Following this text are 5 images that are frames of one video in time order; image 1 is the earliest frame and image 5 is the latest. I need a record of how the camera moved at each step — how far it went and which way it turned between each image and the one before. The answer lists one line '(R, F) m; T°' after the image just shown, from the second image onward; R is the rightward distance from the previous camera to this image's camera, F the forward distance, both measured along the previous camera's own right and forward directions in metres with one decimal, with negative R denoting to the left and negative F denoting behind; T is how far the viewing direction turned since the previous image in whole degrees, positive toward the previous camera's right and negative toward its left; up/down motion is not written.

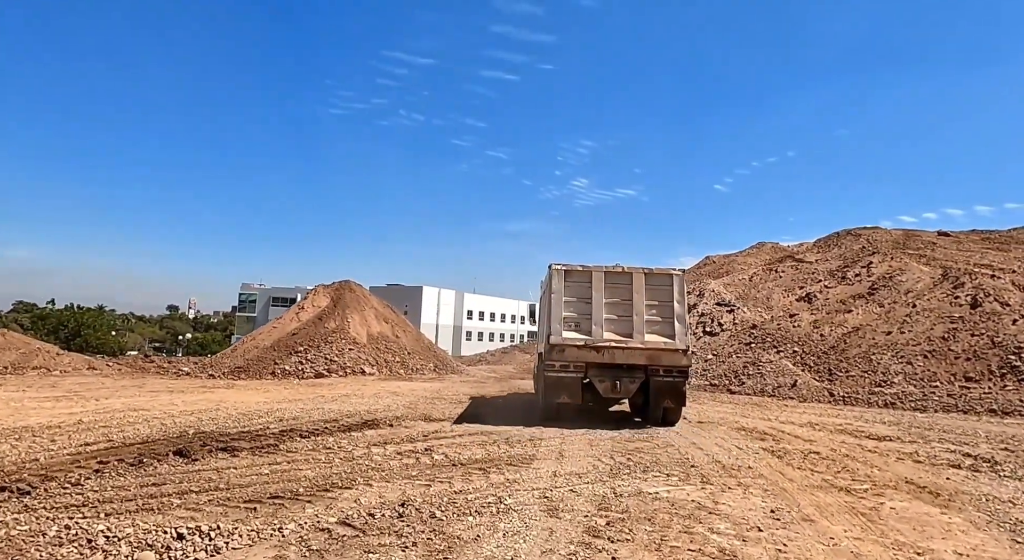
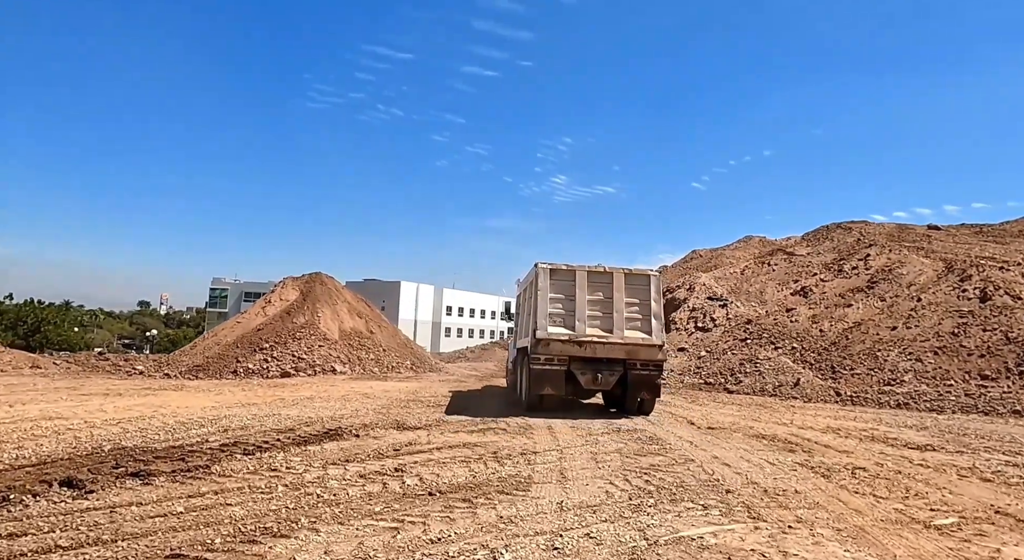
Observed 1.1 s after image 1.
(-0.1, +1.6) m; +2°
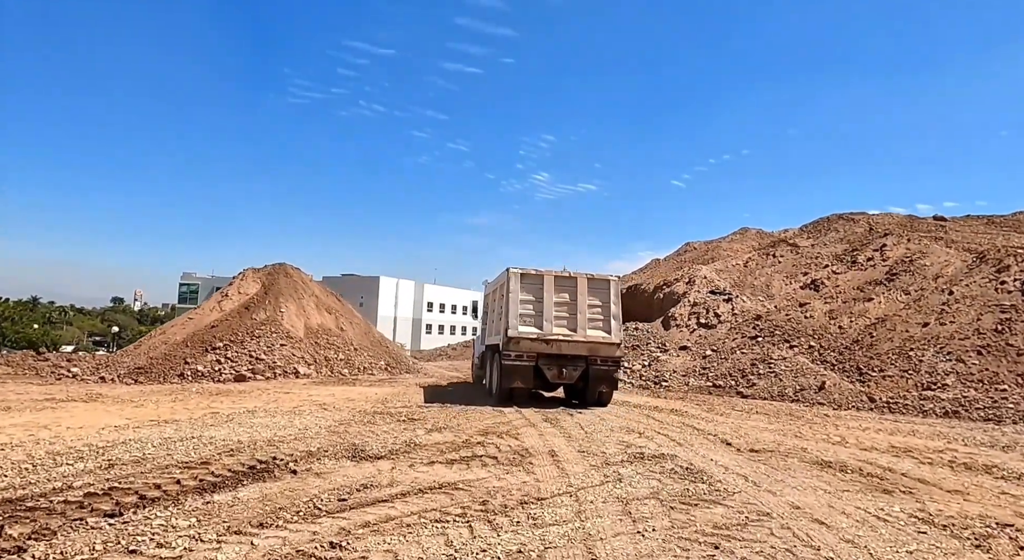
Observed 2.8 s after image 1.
(-0.1, +2.4) m; +2°
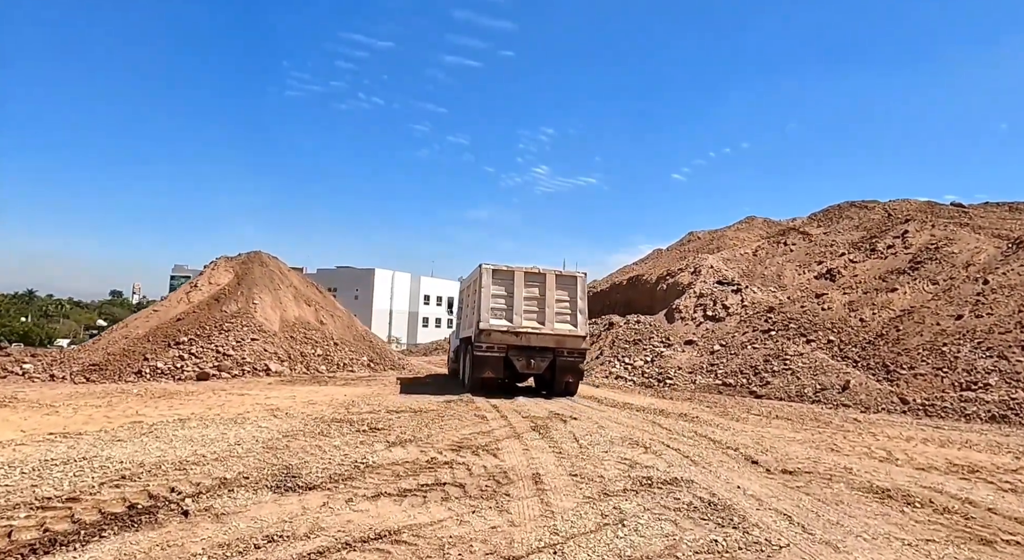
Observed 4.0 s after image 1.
(+0.3, +1.7) m; 0°
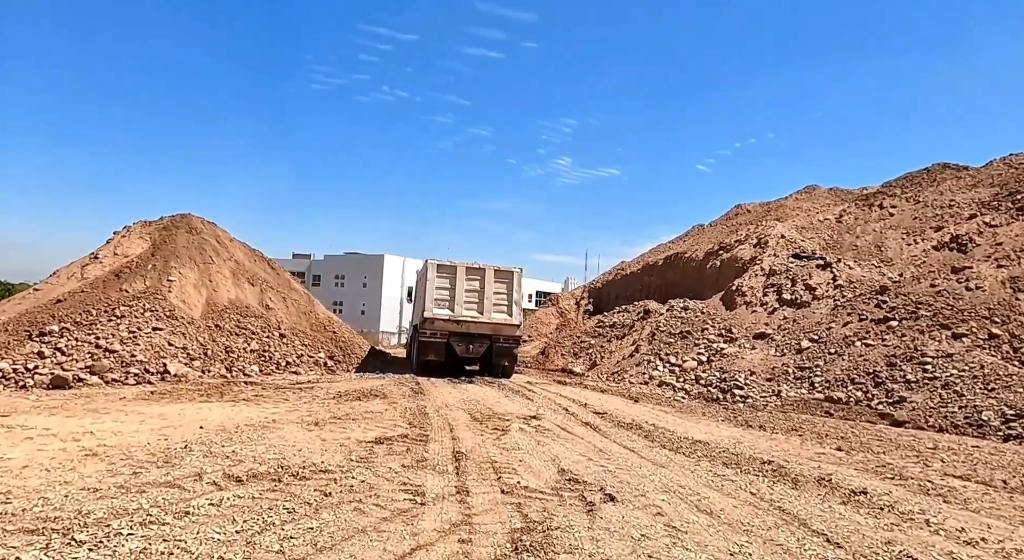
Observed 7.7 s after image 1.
(+0.4, +5.8) m; -2°
